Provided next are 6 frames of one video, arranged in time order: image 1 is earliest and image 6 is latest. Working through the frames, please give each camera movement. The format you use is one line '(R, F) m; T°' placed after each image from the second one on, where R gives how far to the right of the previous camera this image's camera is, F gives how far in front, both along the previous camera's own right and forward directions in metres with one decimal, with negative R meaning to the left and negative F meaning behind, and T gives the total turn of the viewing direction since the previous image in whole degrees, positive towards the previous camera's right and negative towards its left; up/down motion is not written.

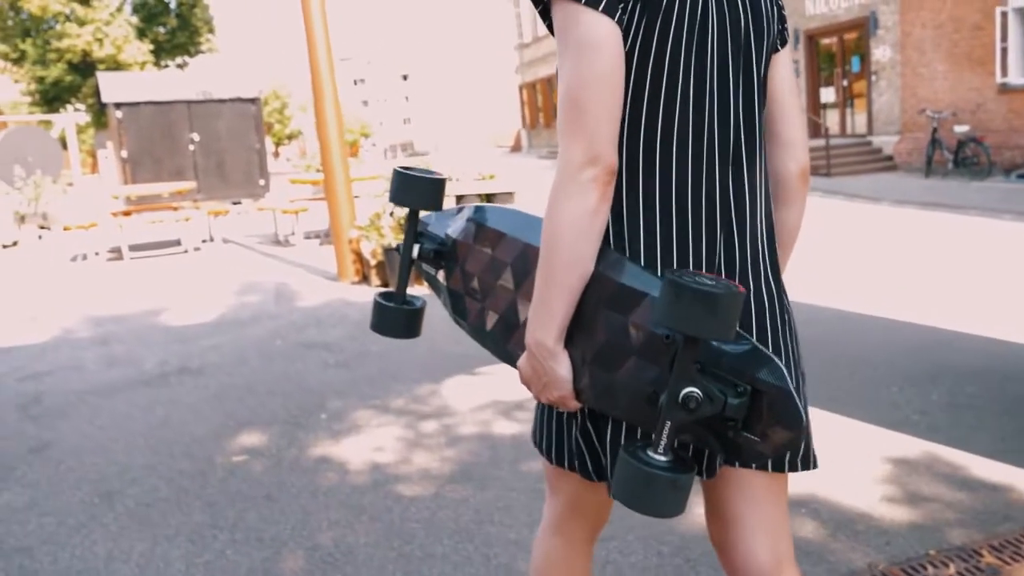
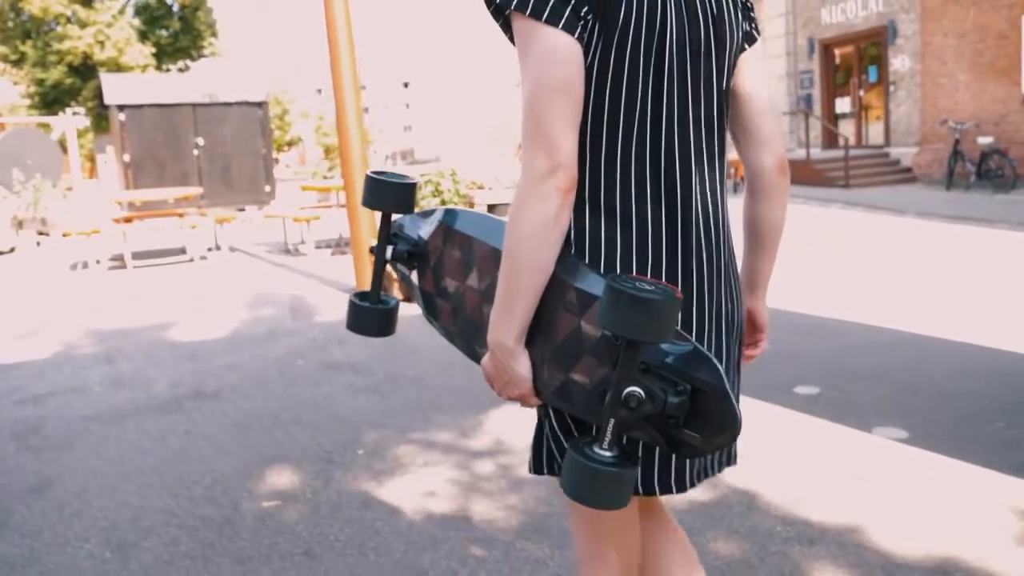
(-0.4, +0.6) m; 0°
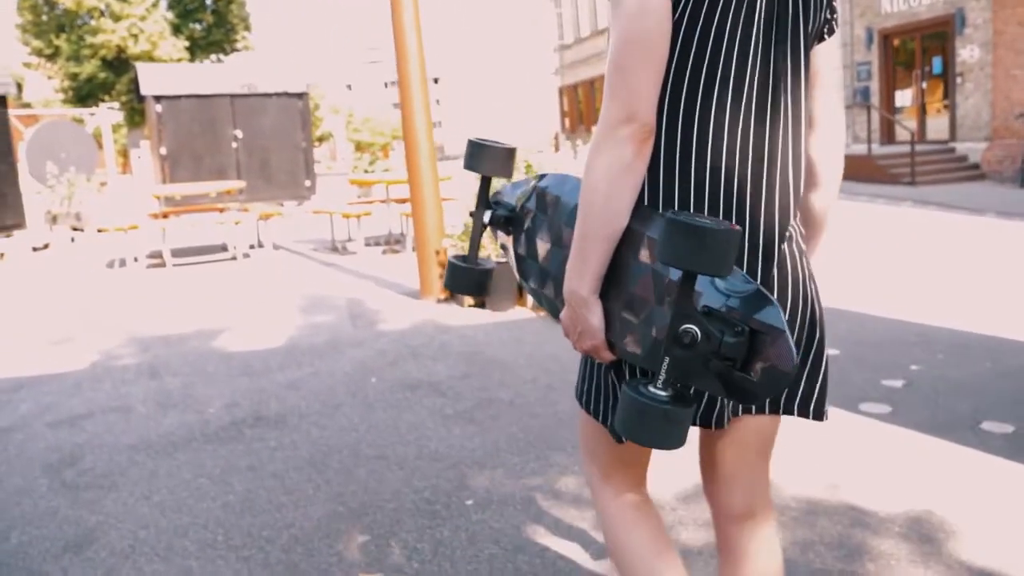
(-0.5, +0.9) m; -2°
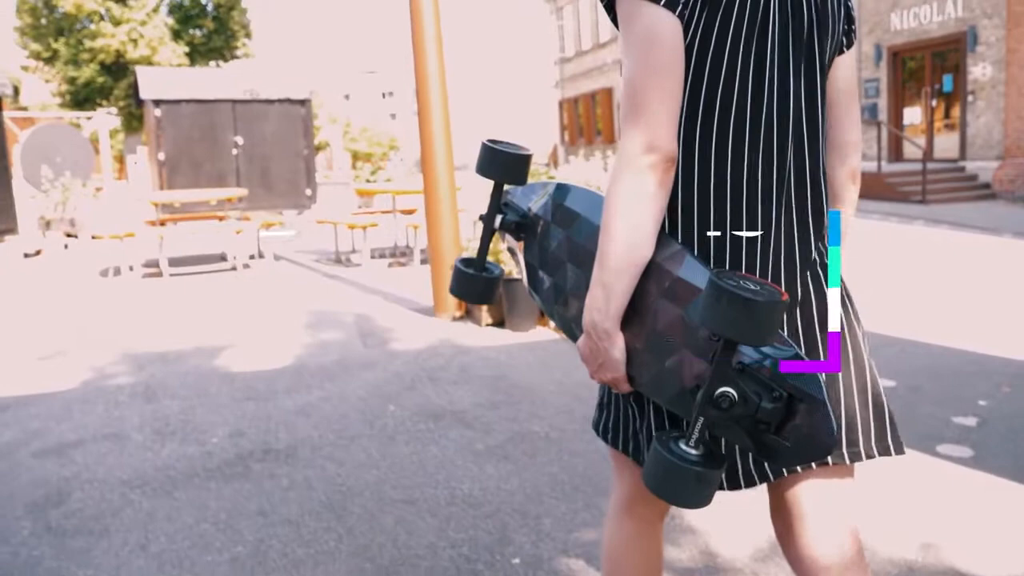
(-0.2, +0.5) m; 0°
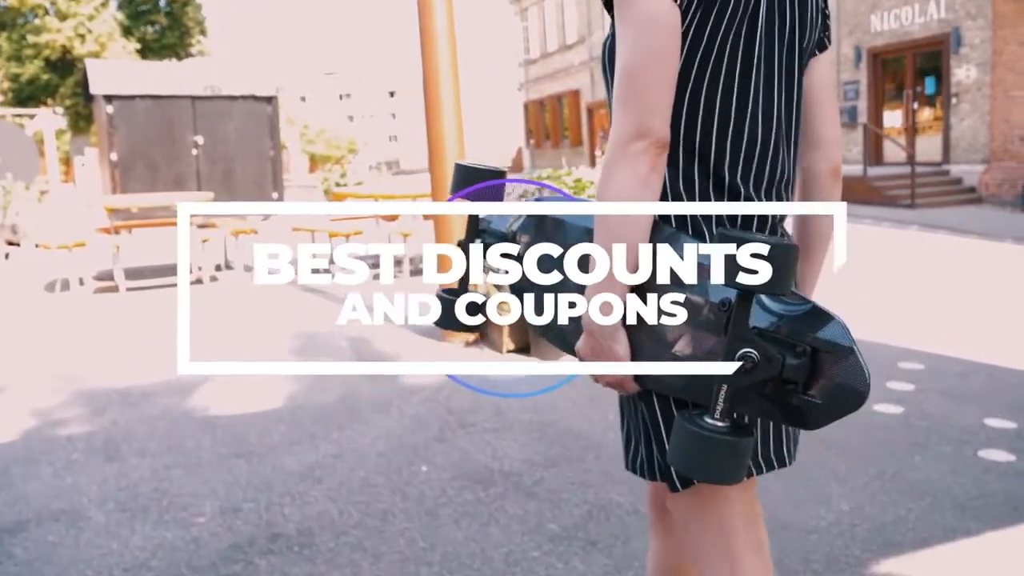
(-0.5, +1.0) m; +3°
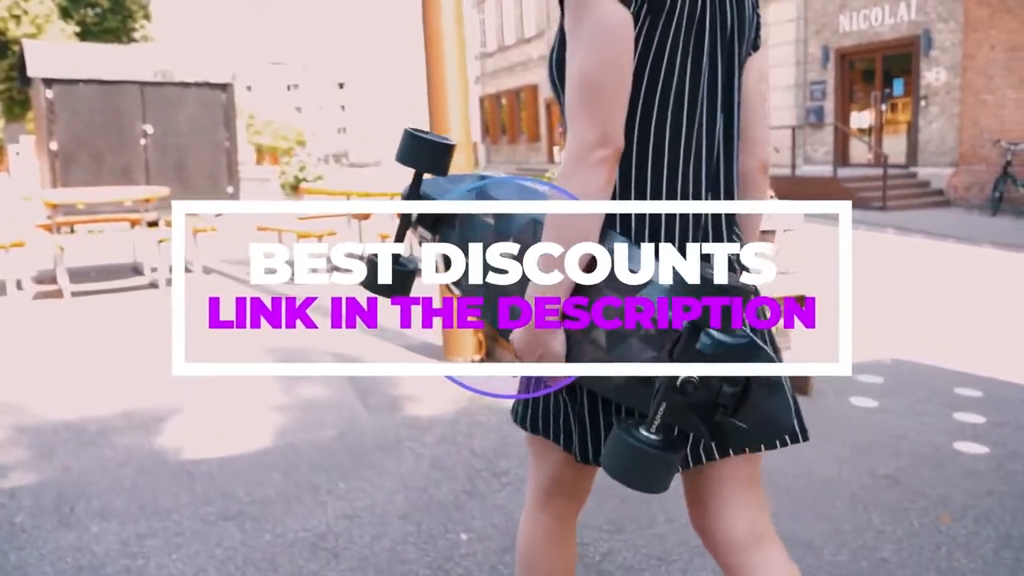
(-0.5, +0.7) m; +4°
